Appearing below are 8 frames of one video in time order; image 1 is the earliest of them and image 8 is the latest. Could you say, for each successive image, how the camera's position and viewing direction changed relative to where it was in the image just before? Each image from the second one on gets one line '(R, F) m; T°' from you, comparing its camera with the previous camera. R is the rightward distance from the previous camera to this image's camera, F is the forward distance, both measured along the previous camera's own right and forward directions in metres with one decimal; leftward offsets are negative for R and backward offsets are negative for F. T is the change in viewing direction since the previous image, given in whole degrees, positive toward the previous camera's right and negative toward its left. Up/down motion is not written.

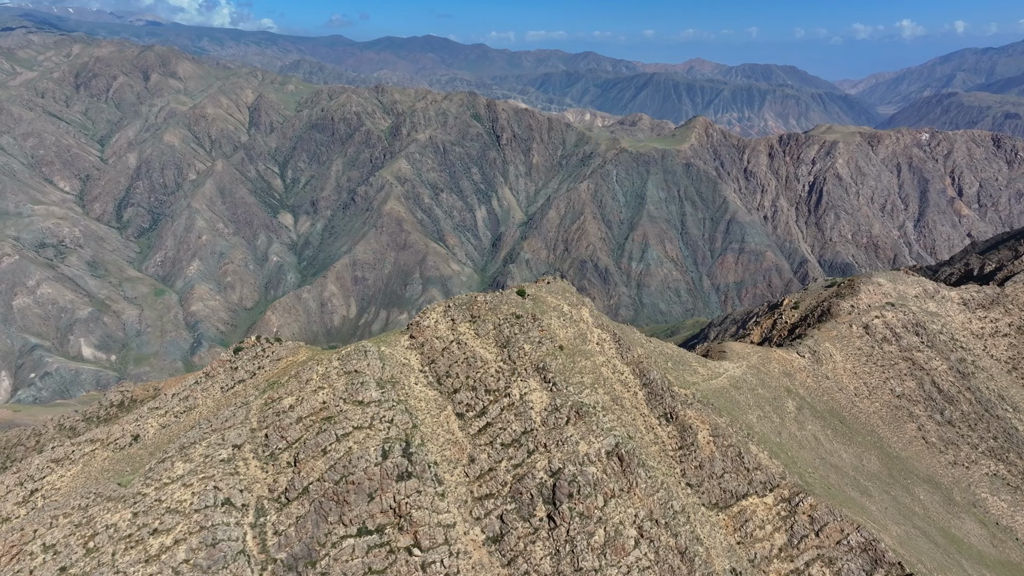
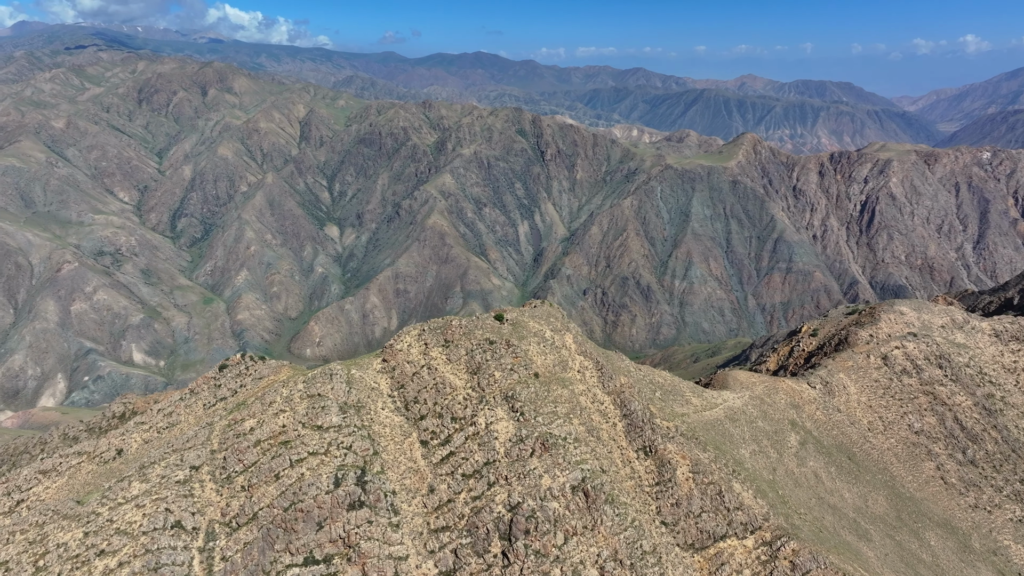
(+1.8, +0.5) m; -4°
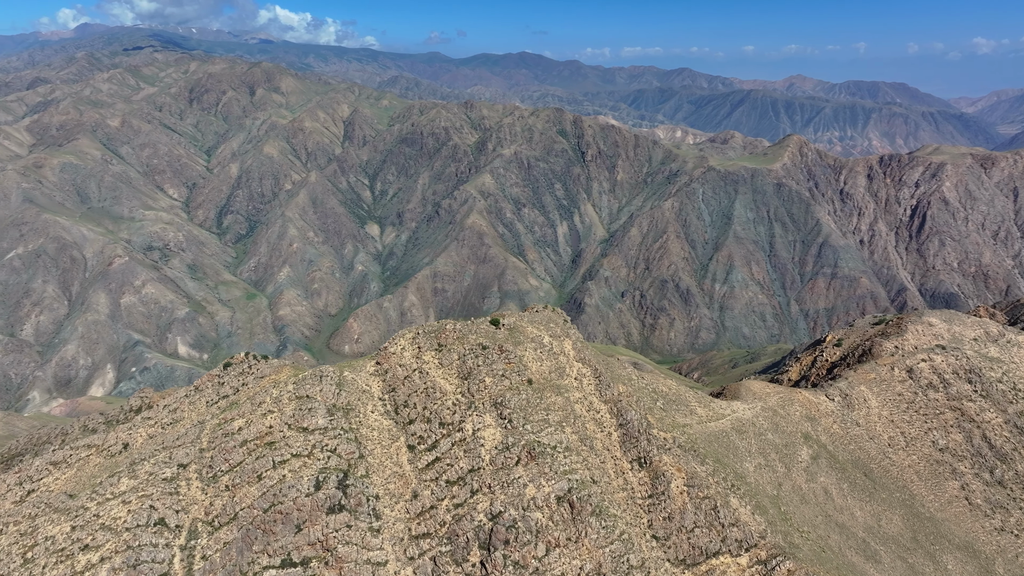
(+1.2, +0.3) m; -3°
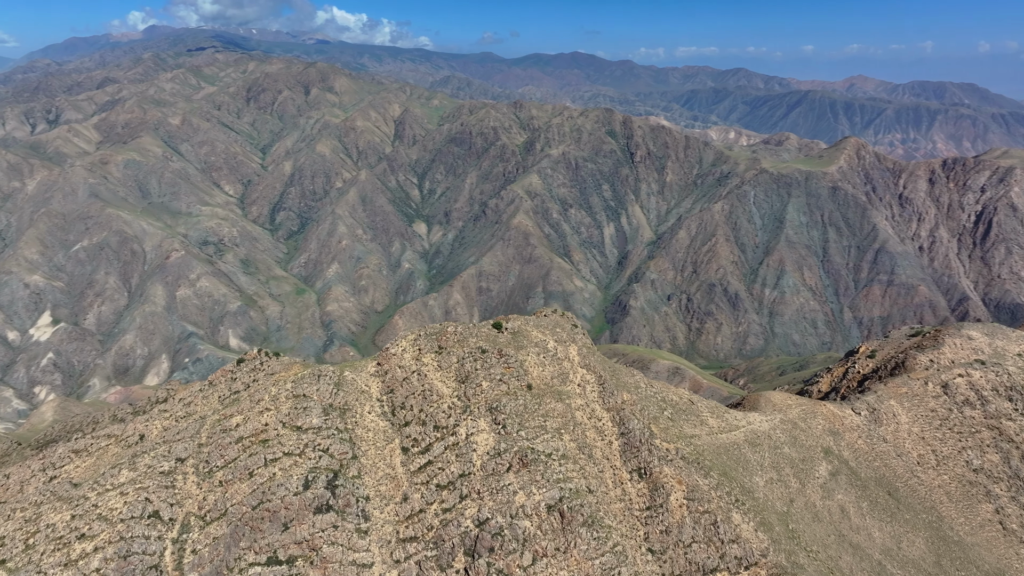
(+1.2, +0.2) m; -4°
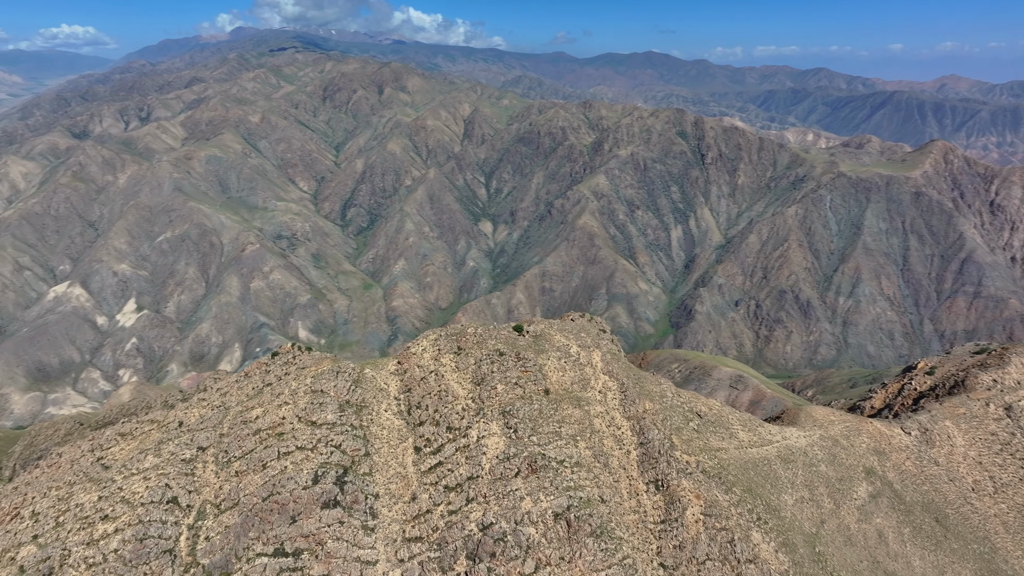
(+1.2, +0.2) m; -5°
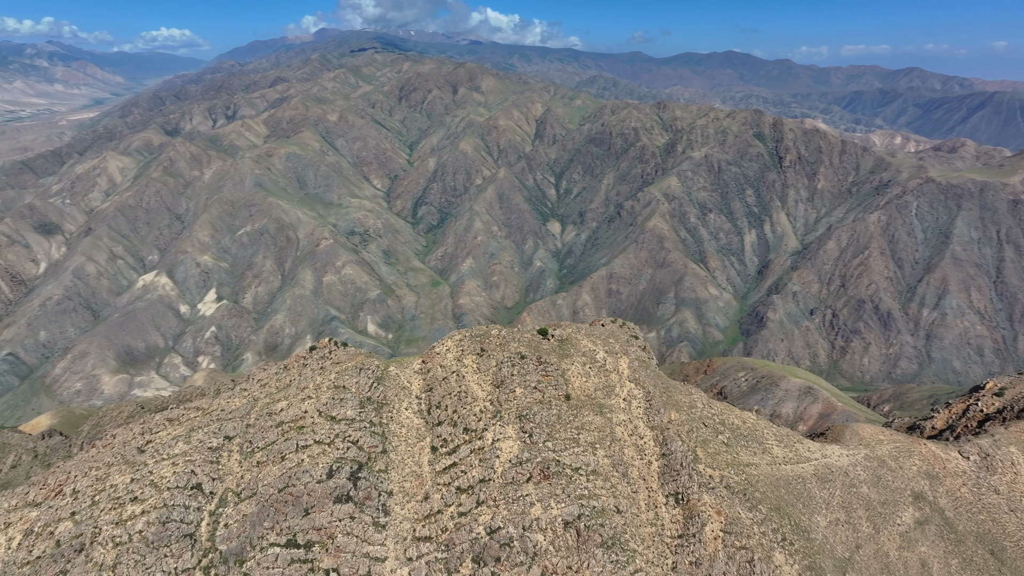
(+1.1, +0.2) m; -6°
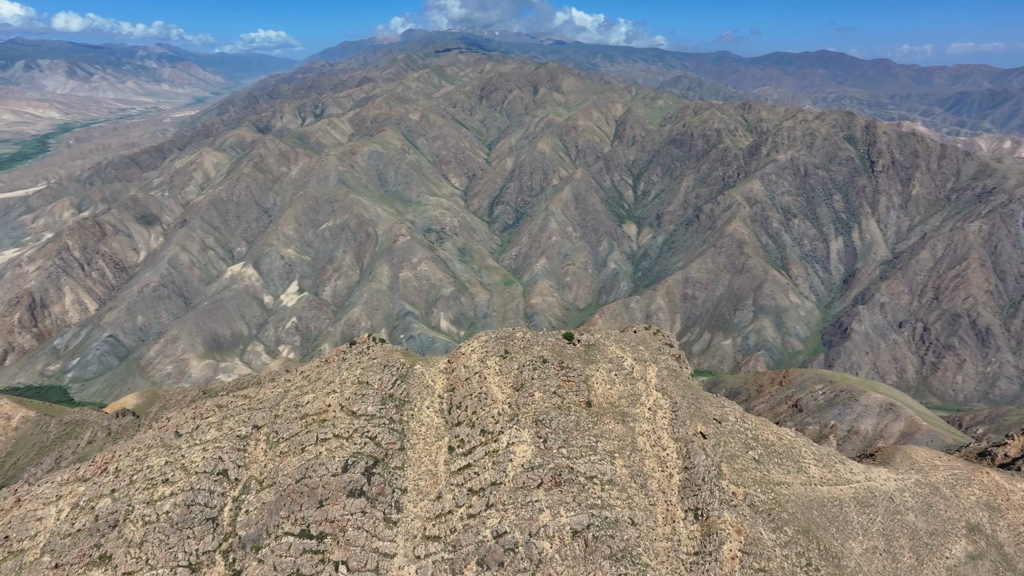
(+1.3, +0.2) m; -6°
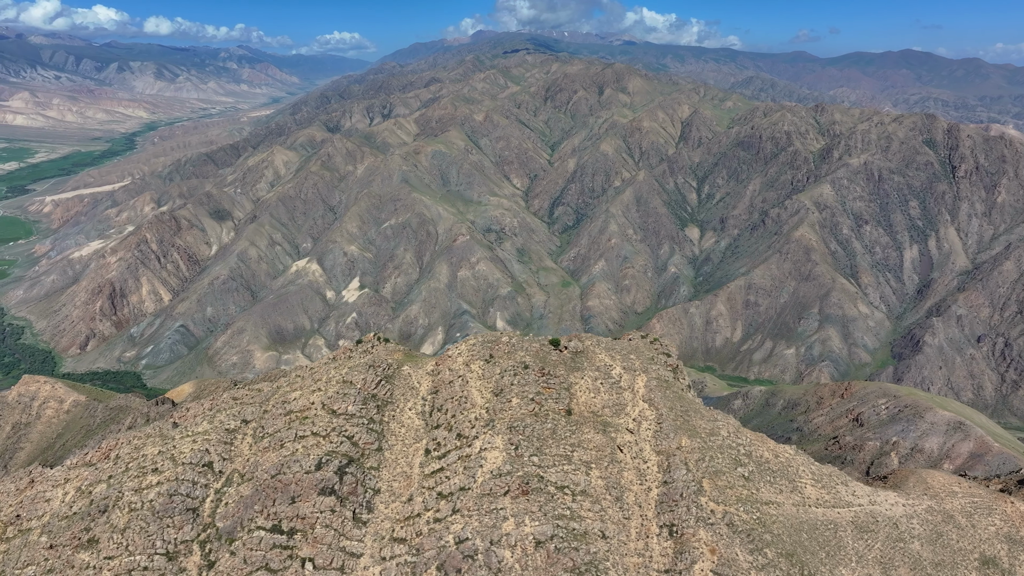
(+1.9, +0.3) m; -5°
